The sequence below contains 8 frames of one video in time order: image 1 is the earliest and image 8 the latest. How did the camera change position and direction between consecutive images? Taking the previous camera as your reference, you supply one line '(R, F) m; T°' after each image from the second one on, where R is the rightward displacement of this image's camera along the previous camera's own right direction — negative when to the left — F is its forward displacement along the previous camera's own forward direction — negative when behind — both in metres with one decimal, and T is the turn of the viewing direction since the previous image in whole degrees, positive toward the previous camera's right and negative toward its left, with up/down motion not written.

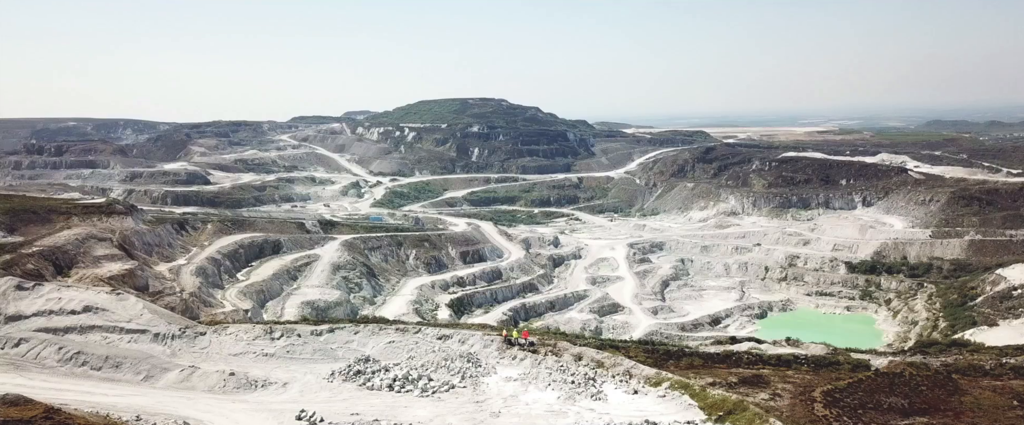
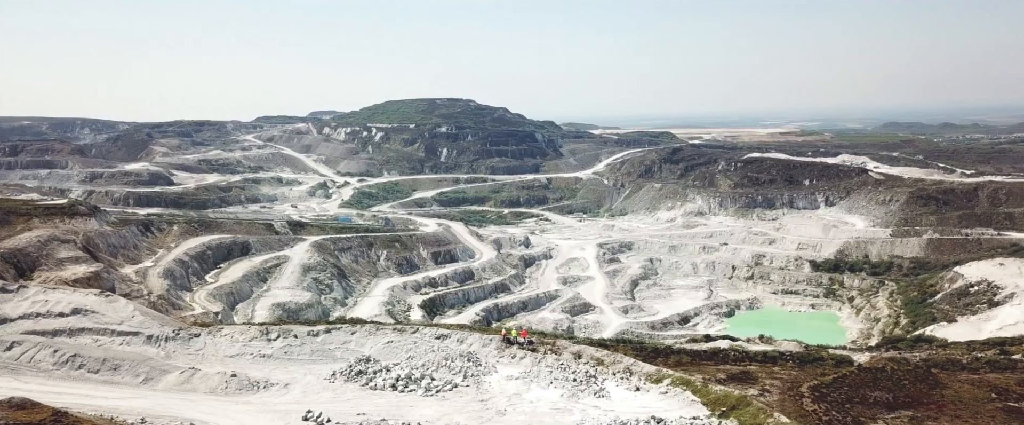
(-0.4, 0.0) m; +2°
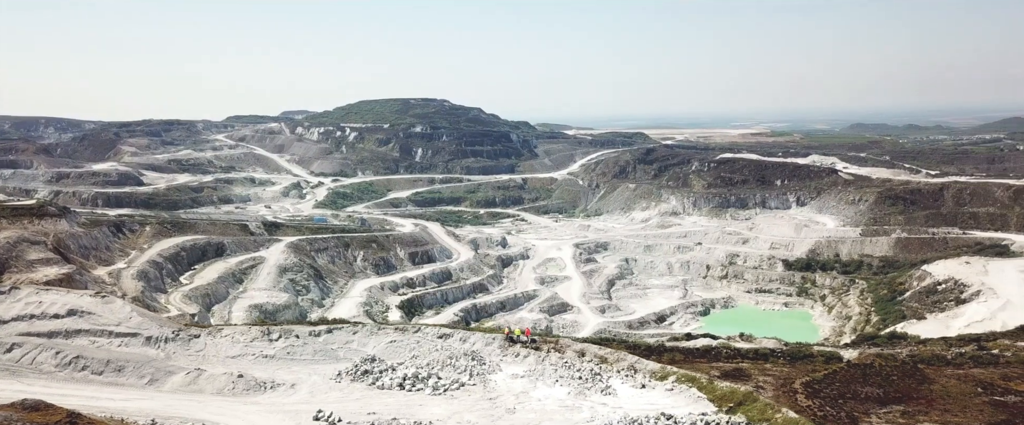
(-0.3, 0.0) m; +2°
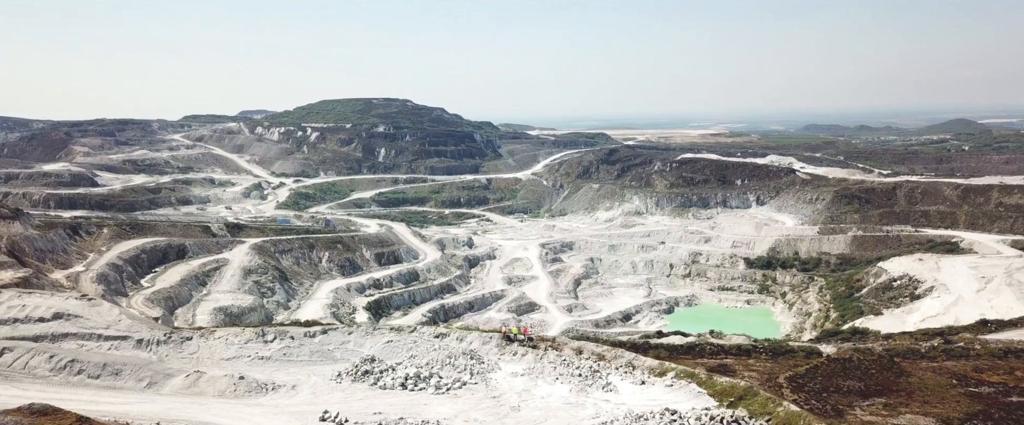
(-0.4, 0.0) m; +3°
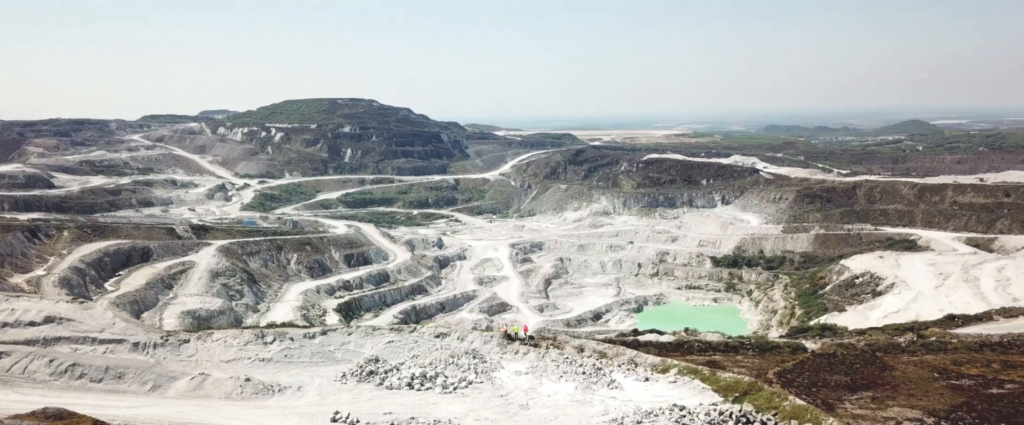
(-0.4, 0.0) m; +2°
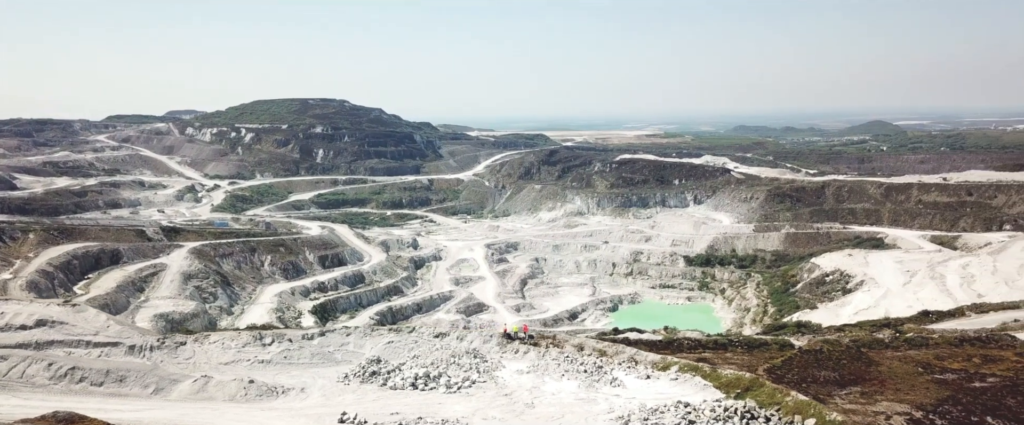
(-0.3, 0.0) m; +2°
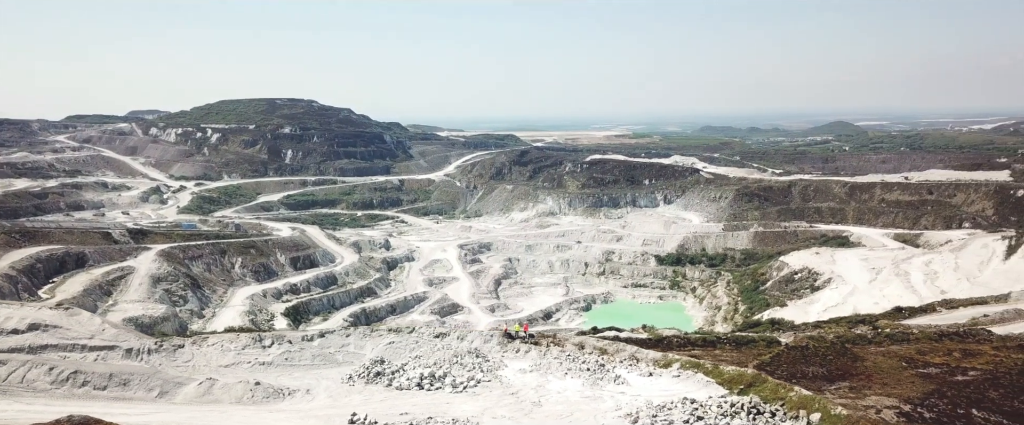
(-0.4, 0.0) m; +2°
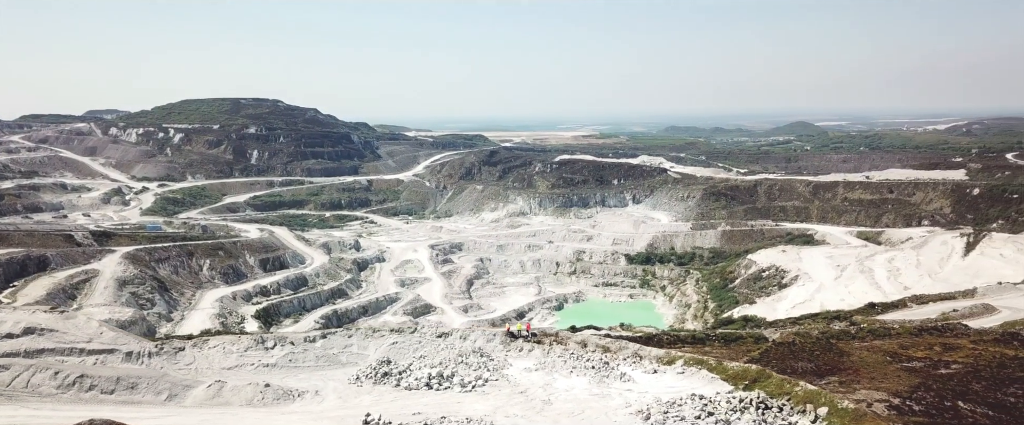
(-0.4, 0.0) m; +2°
